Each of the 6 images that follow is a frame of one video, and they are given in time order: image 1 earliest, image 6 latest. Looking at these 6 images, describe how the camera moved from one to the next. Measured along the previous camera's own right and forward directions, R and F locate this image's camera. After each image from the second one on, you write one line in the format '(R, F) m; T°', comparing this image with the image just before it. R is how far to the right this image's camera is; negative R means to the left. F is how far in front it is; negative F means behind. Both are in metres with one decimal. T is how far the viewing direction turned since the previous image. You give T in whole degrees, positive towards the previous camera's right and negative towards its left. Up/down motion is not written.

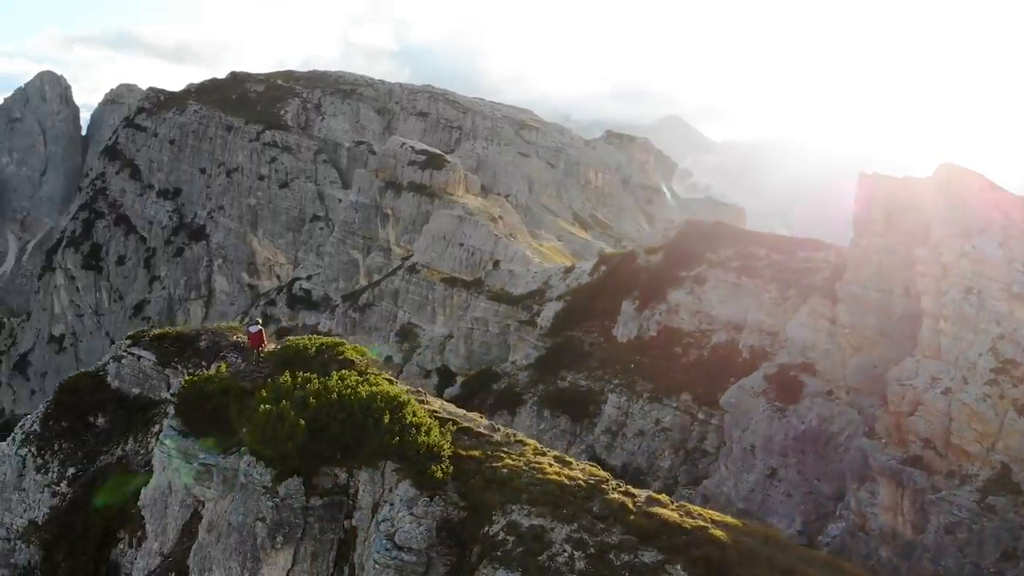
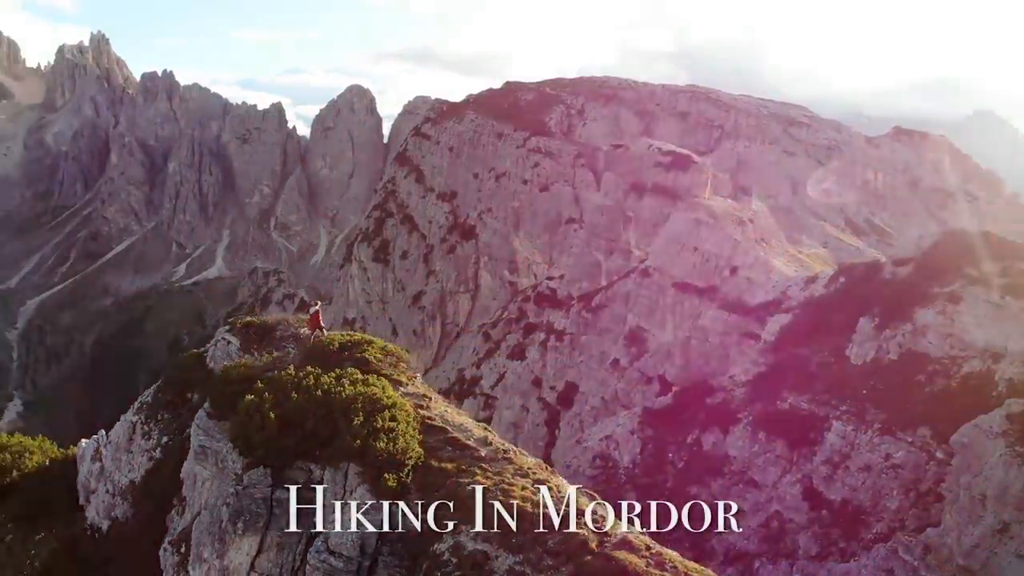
(+3.5, +1.3) m; -19°
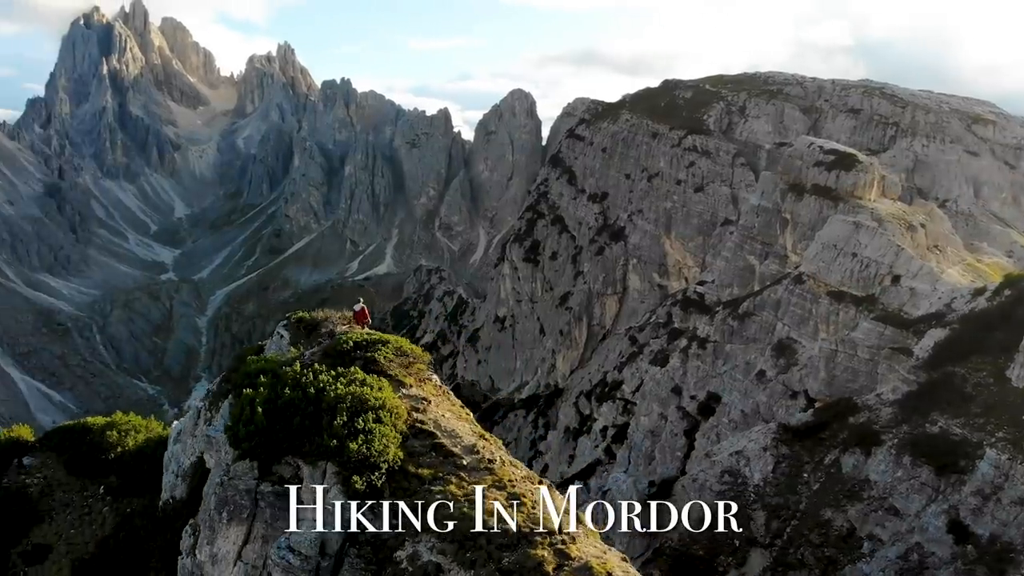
(+2.2, +0.6) m; -12°
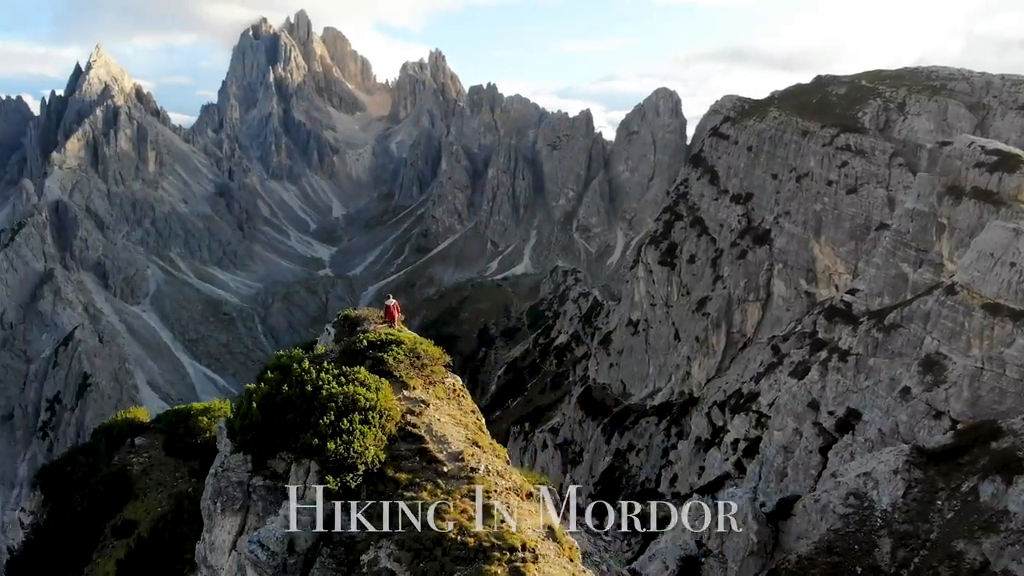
(+1.9, +0.5) m; -10°
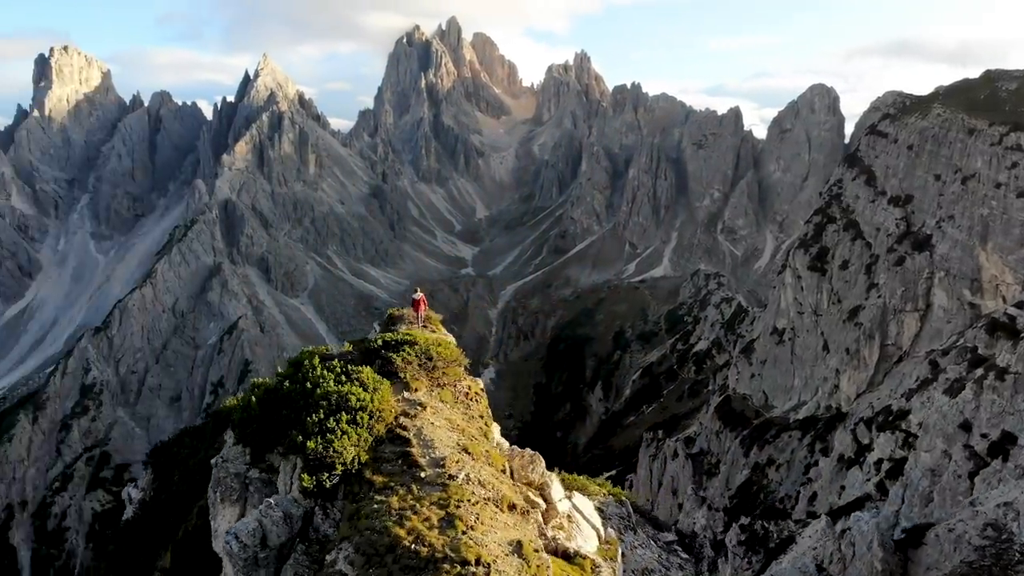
(+2.0, +0.5) m; -11°
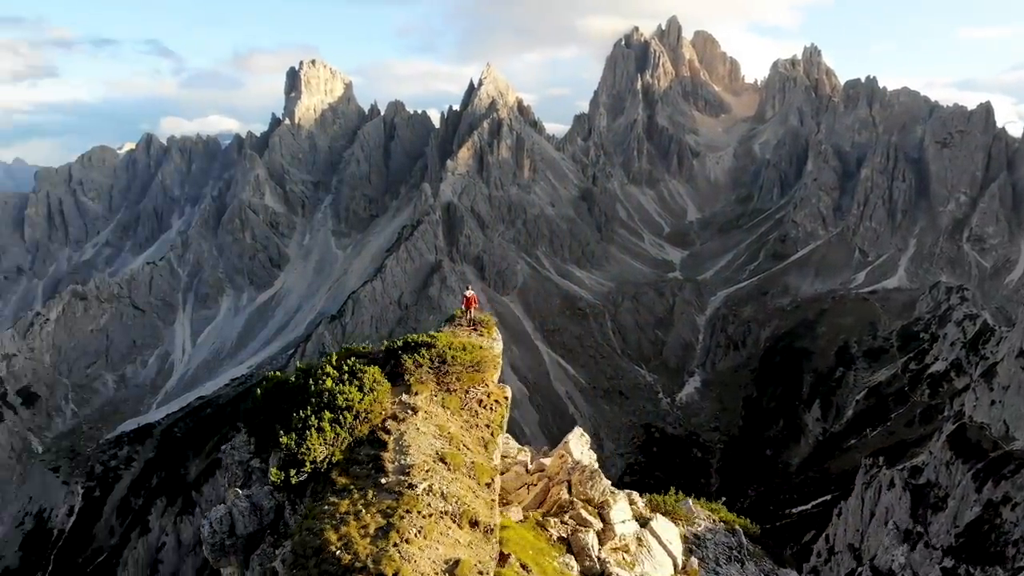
(+2.9, +1.0) m; -16°
